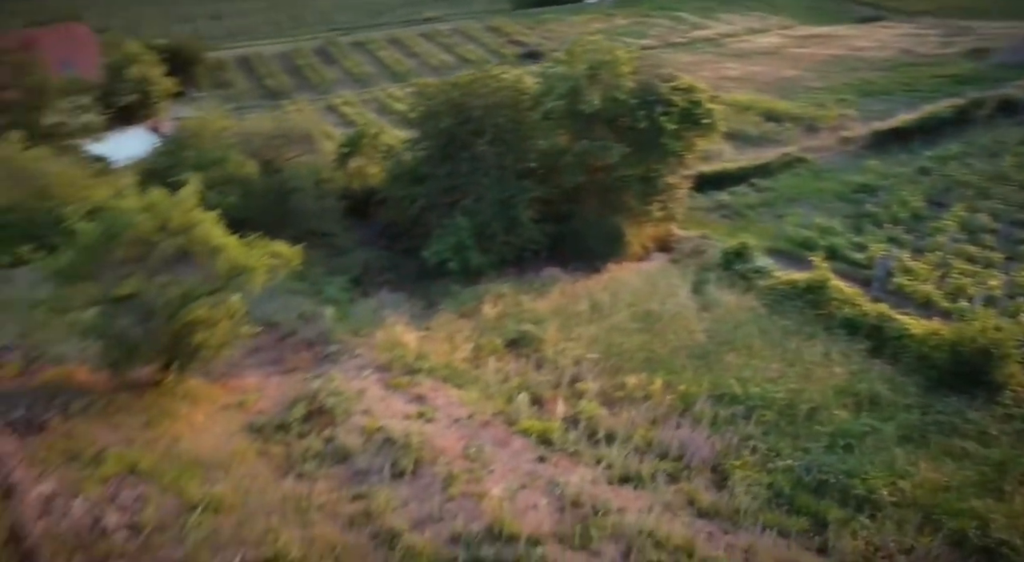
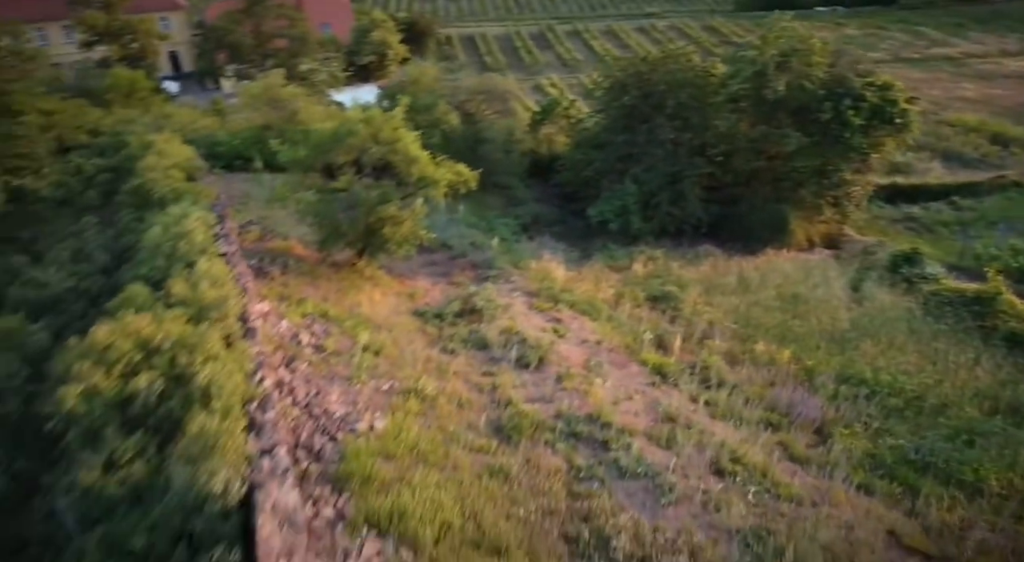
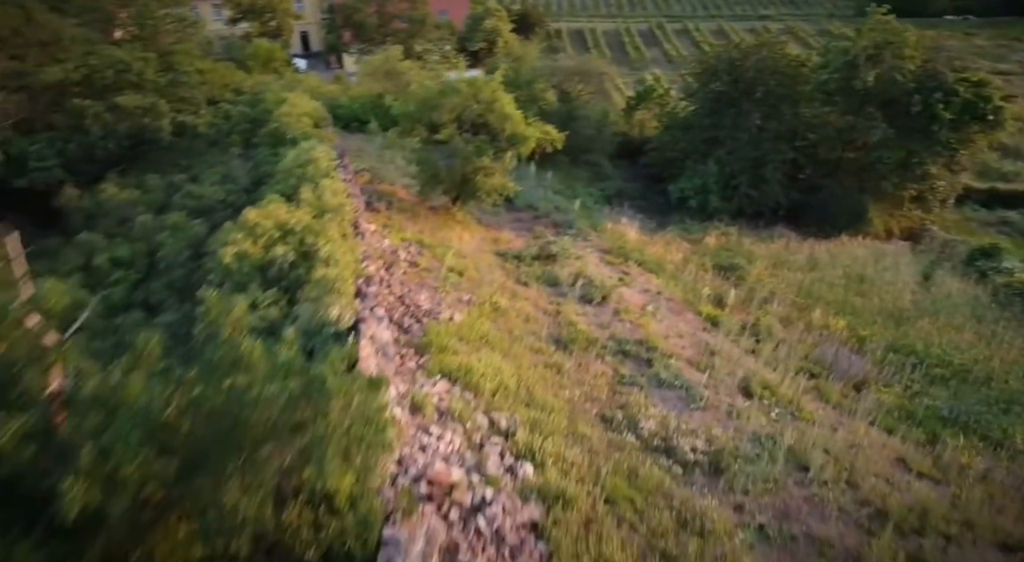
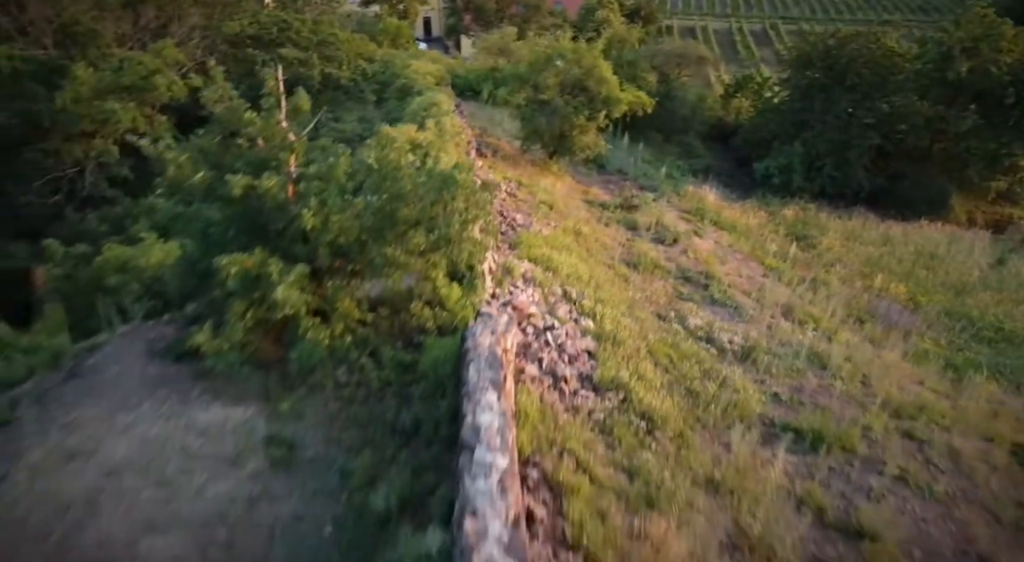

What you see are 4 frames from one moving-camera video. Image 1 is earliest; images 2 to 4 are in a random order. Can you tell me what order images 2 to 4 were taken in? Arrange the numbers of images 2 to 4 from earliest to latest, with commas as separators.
2, 3, 4
